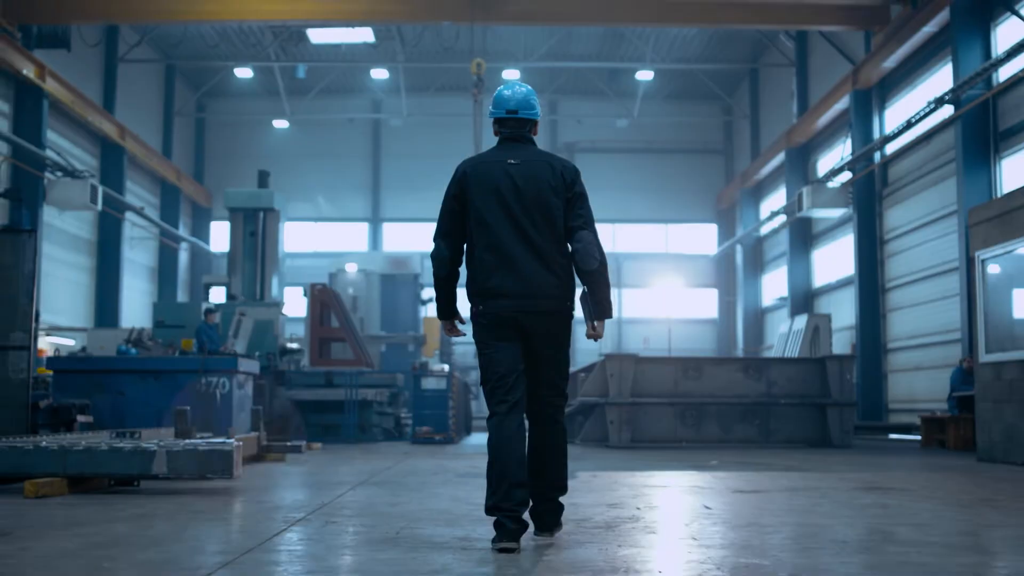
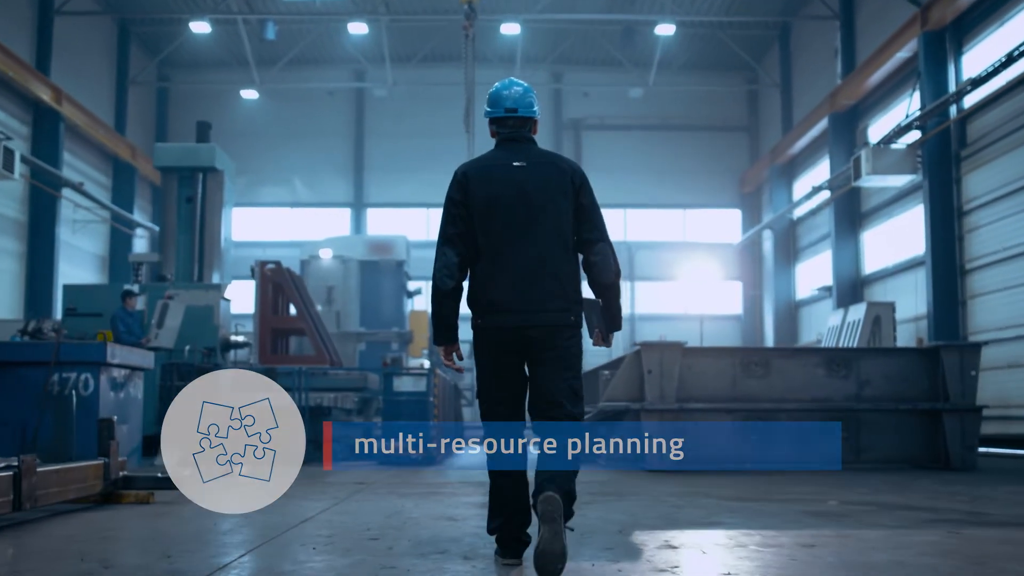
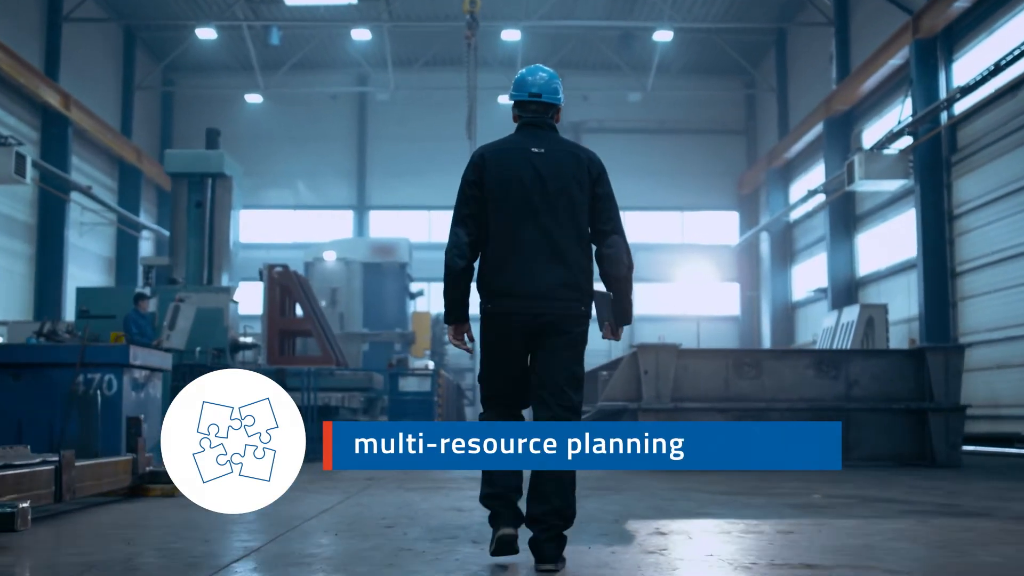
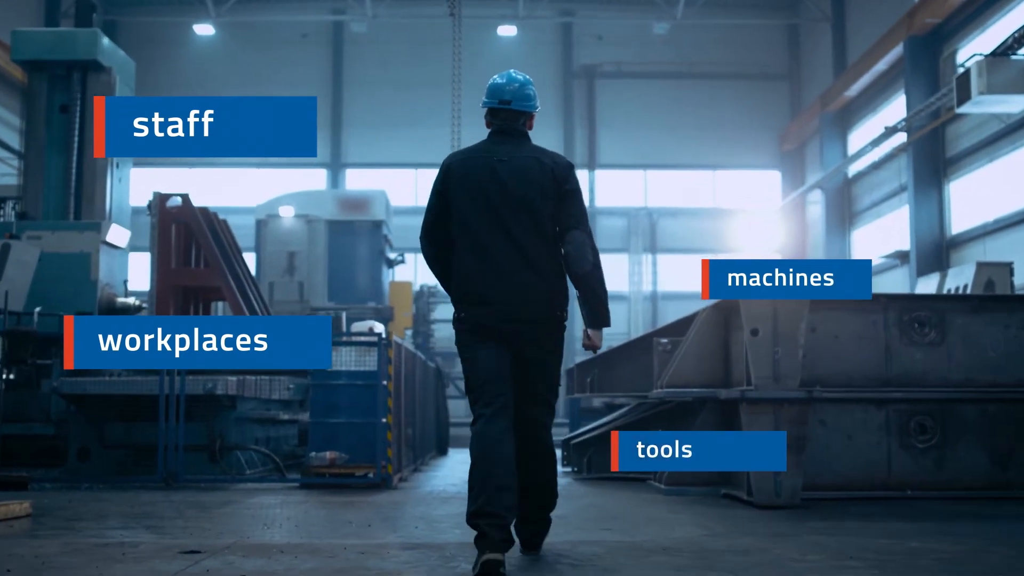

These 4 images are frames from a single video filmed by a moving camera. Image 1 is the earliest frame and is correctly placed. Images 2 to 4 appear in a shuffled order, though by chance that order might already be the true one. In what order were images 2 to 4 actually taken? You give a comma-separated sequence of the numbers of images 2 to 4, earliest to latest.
3, 2, 4
